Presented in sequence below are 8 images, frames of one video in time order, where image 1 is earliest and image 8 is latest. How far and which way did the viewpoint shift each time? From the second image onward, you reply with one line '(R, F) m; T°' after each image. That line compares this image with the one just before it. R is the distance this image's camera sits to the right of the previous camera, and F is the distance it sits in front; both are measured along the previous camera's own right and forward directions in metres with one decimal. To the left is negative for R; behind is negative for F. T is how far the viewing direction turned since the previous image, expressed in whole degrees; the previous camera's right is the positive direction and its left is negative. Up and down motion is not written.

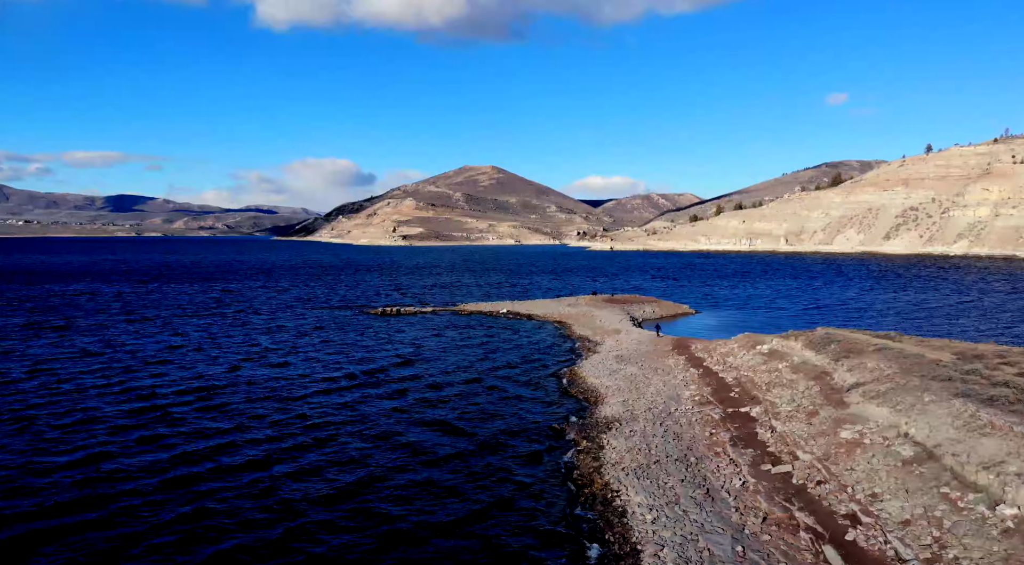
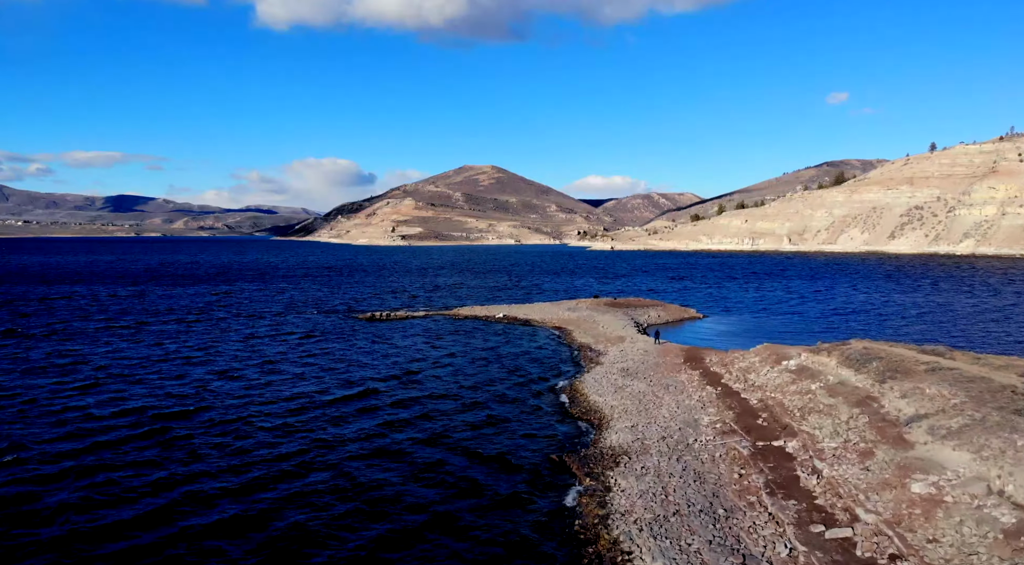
(+0.3, +3.3) m; 0°
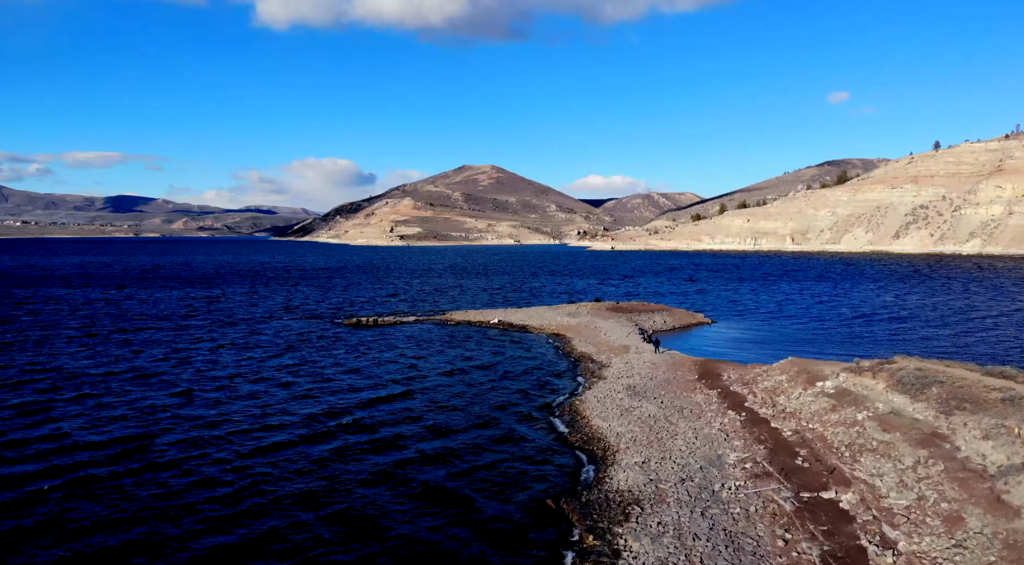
(+0.3, +3.5) m; 0°
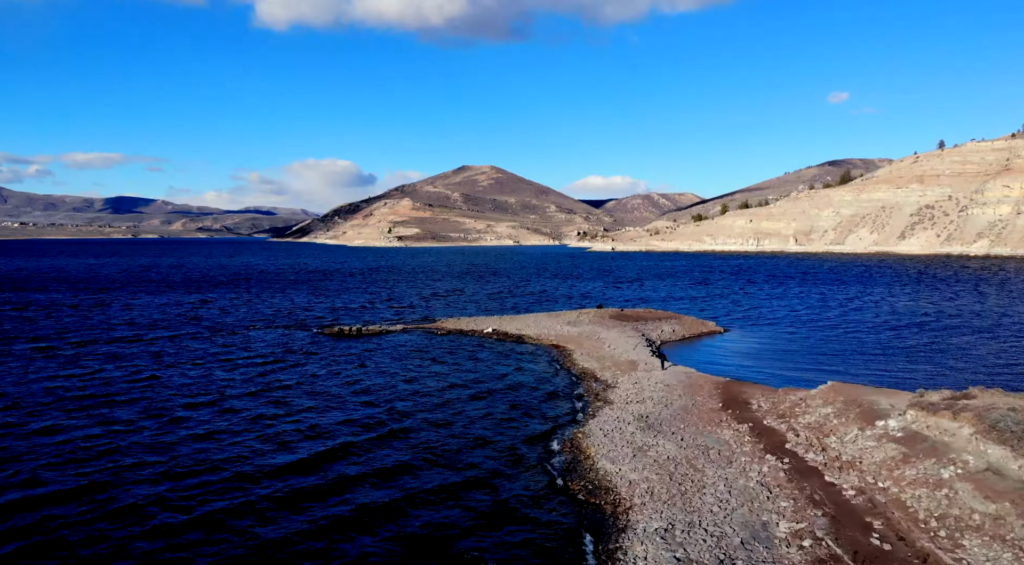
(+0.3, +4.0) m; 0°
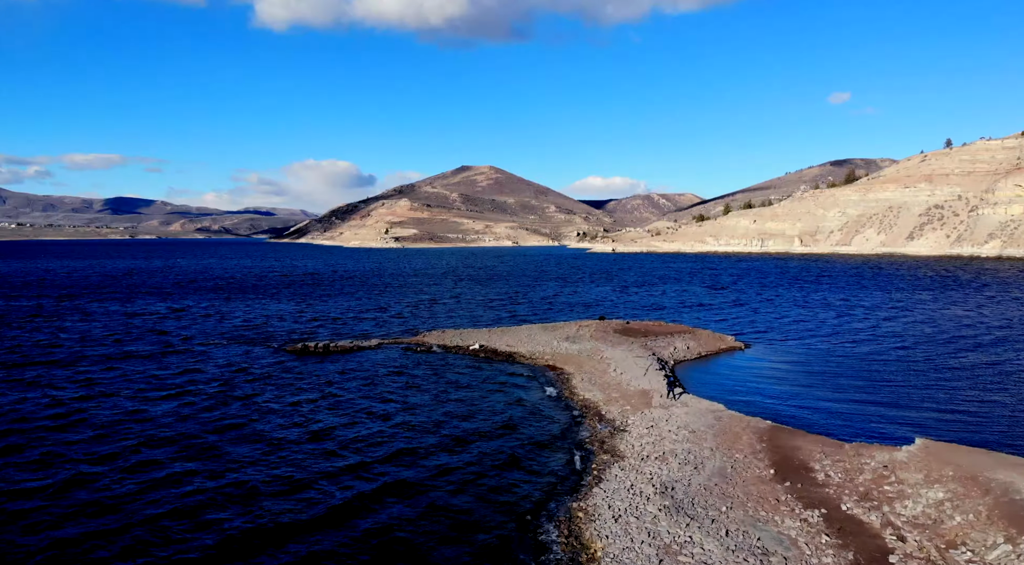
(+0.5, +6.0) m; 0°
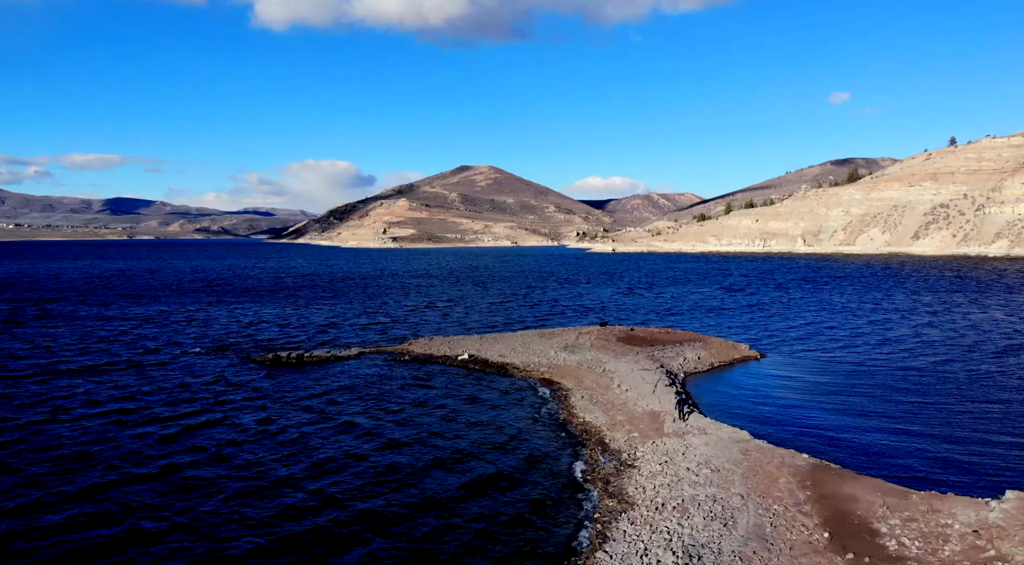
(+0.3, +3.7) m; 0°
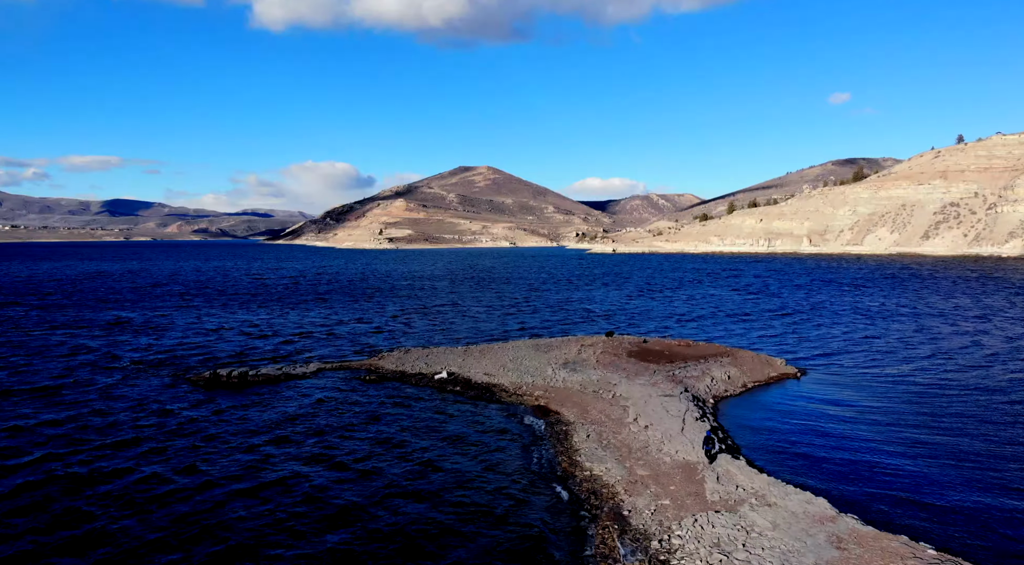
(+0.4, +6.5) m; 0°
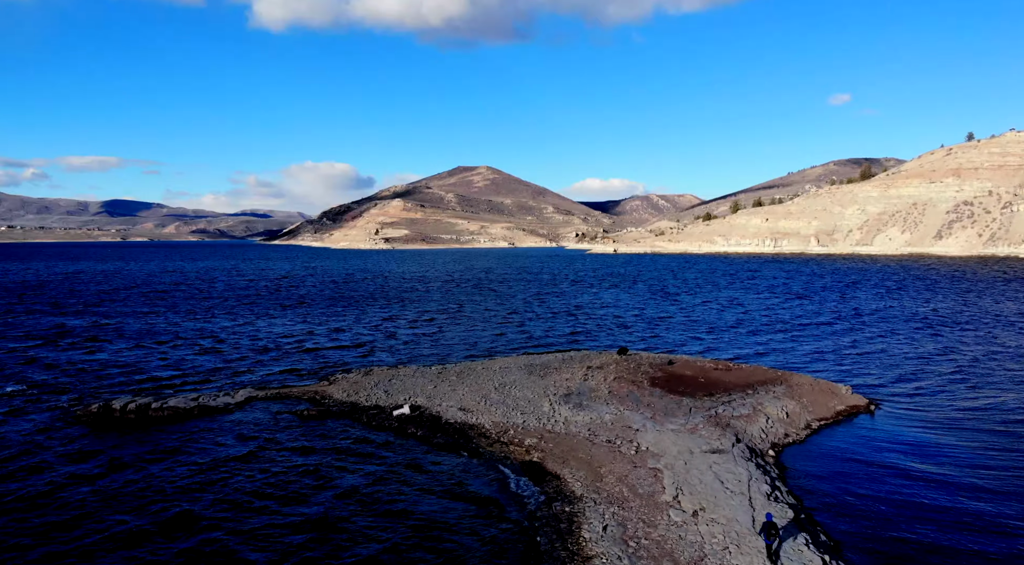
(+0.4, +7.6) m; 0°
